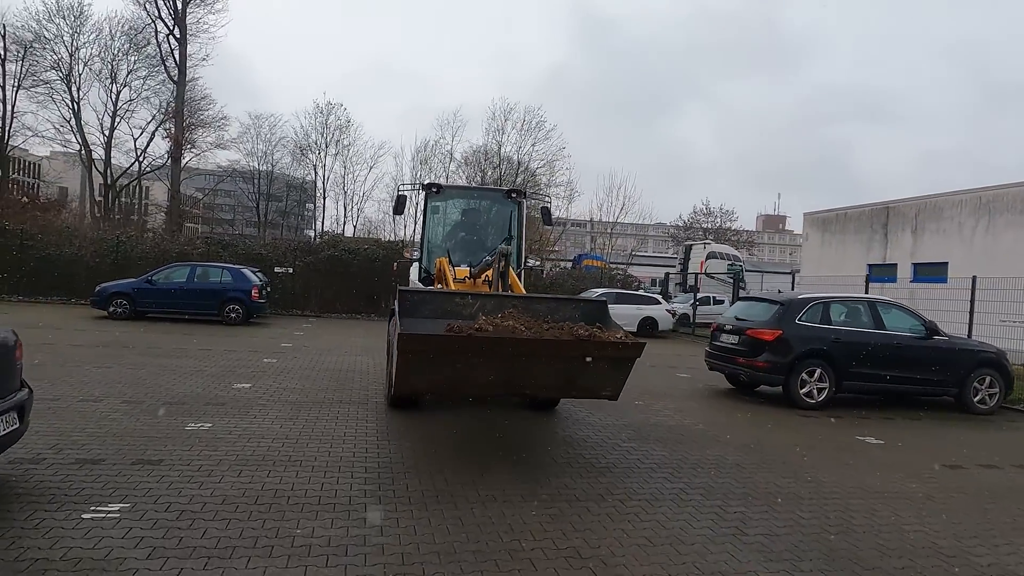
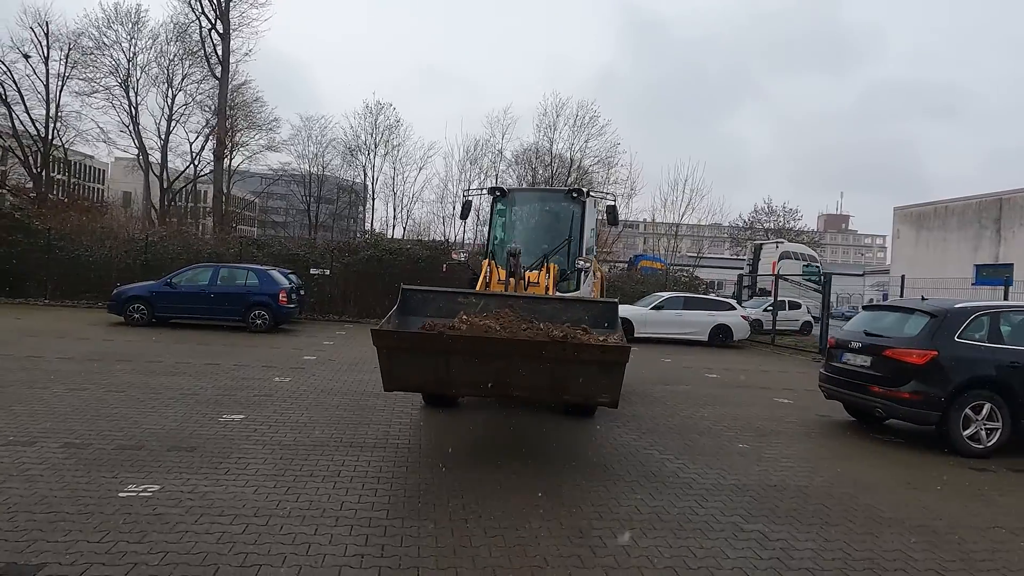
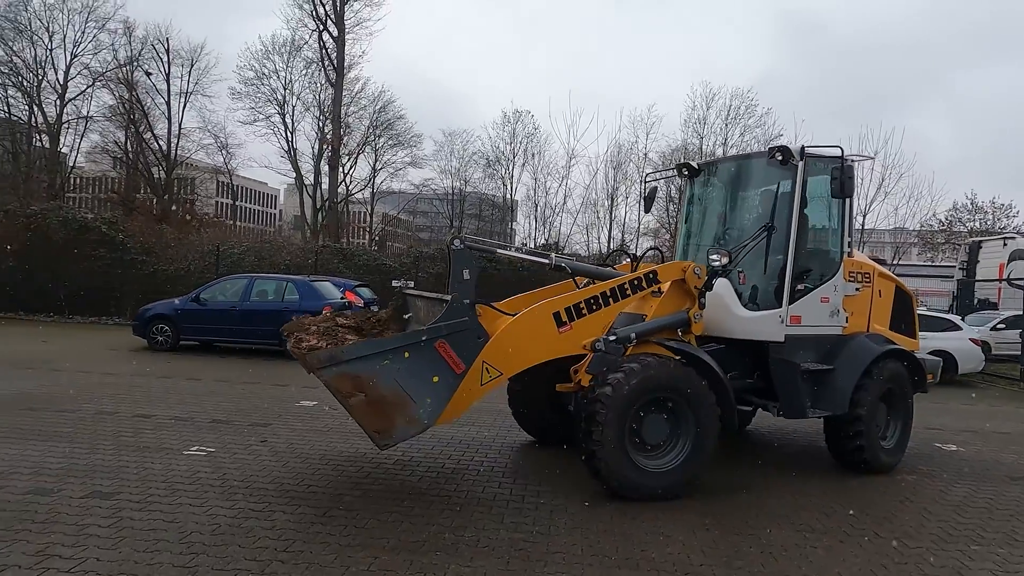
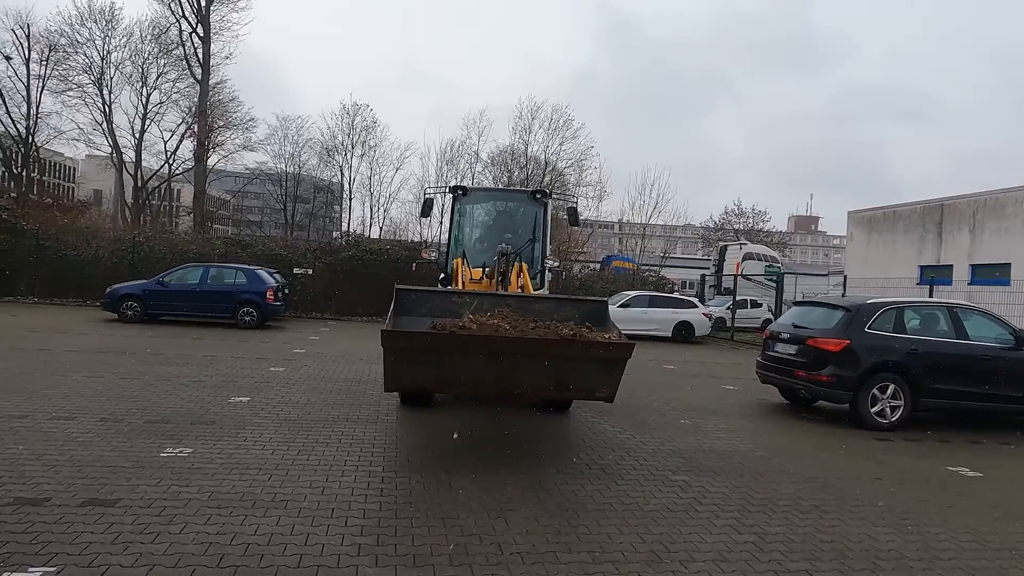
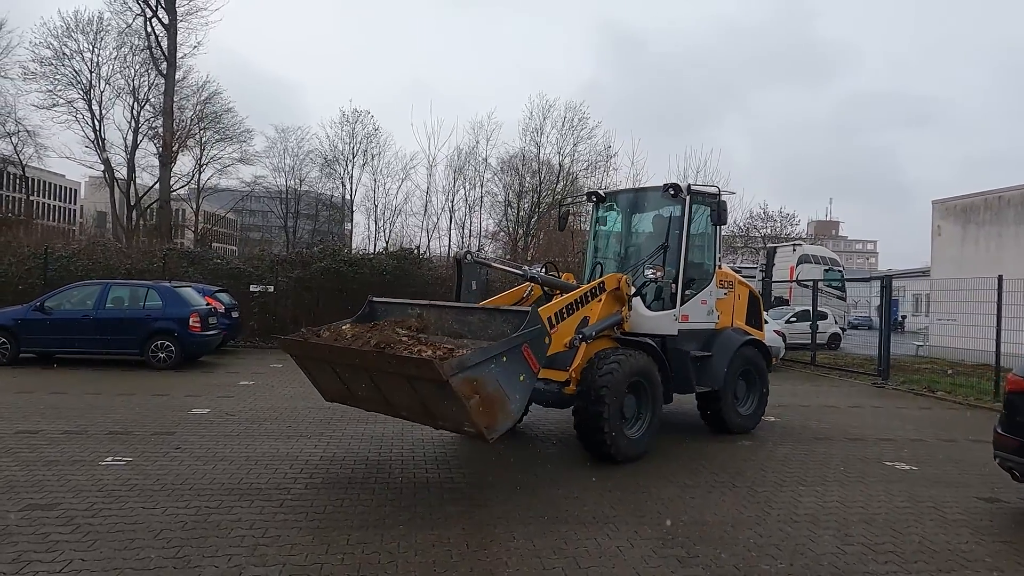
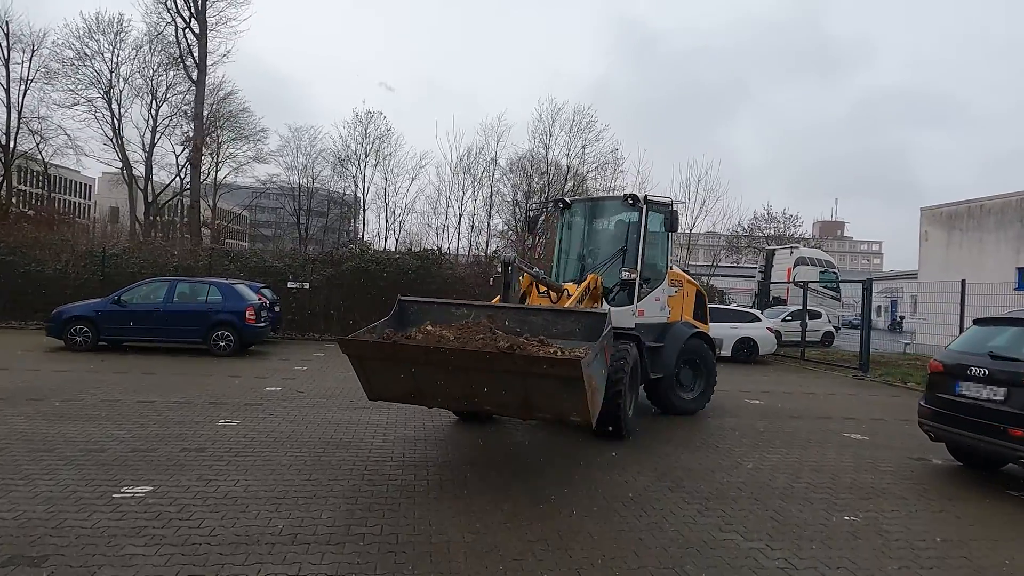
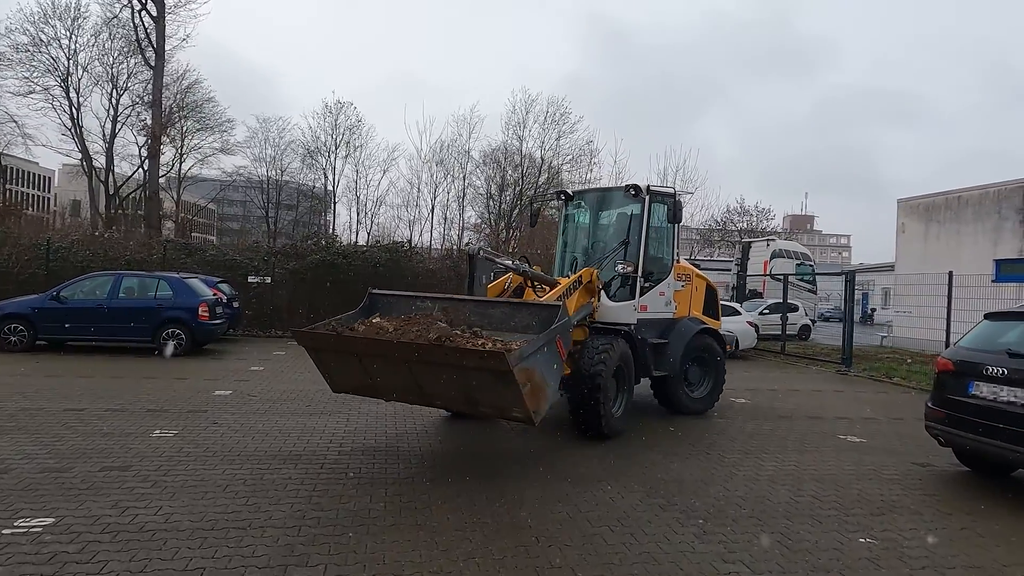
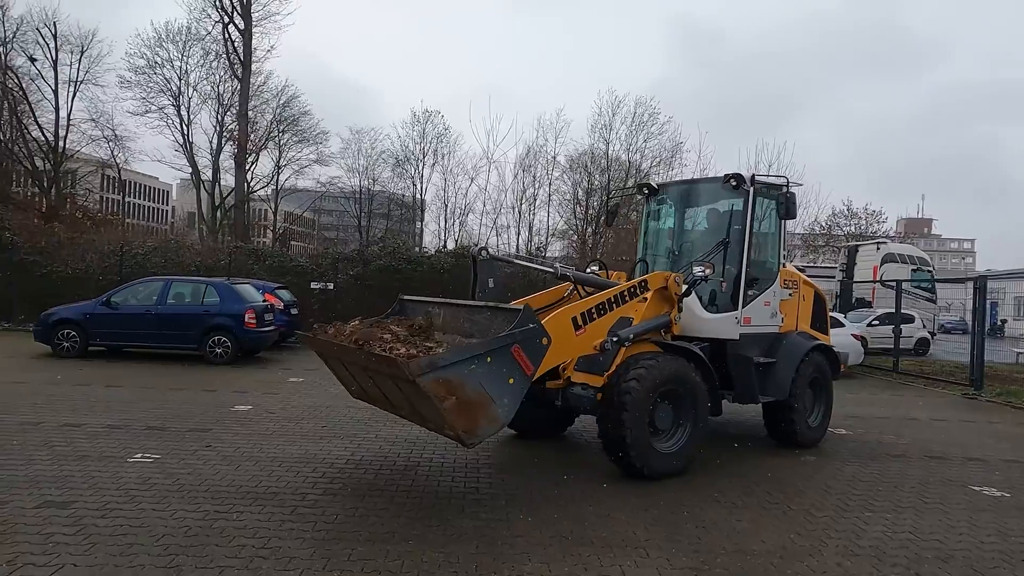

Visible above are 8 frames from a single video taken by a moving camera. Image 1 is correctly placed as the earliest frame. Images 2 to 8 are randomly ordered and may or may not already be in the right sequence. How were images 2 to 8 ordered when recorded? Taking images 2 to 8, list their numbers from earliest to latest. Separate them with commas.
4, 2, 6, 7, 5, 8, 3
